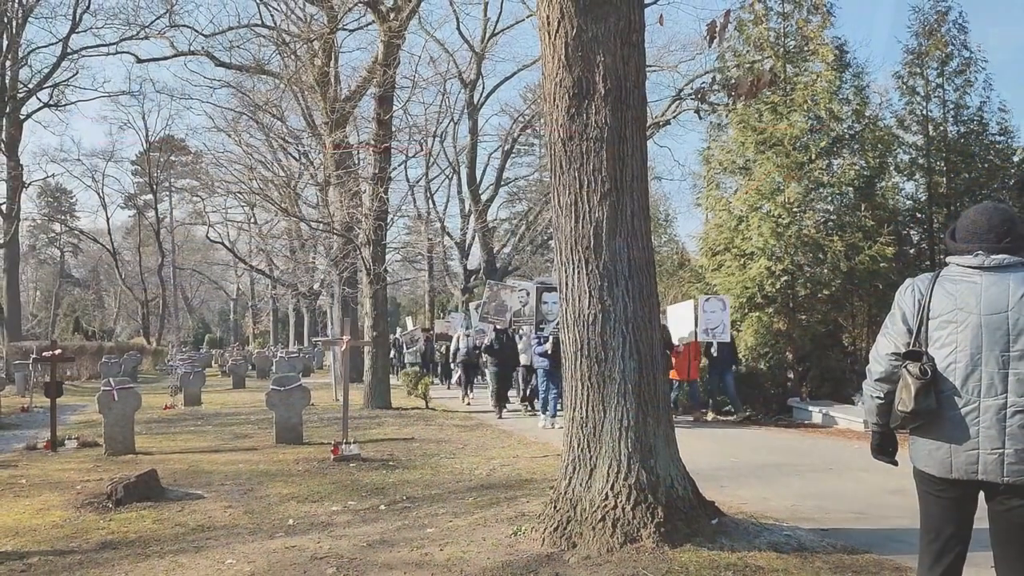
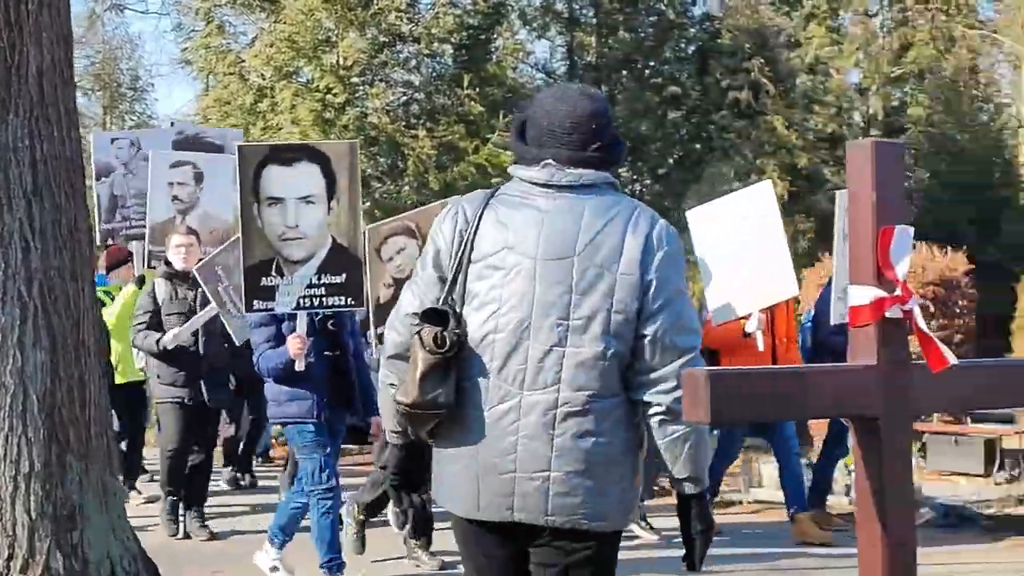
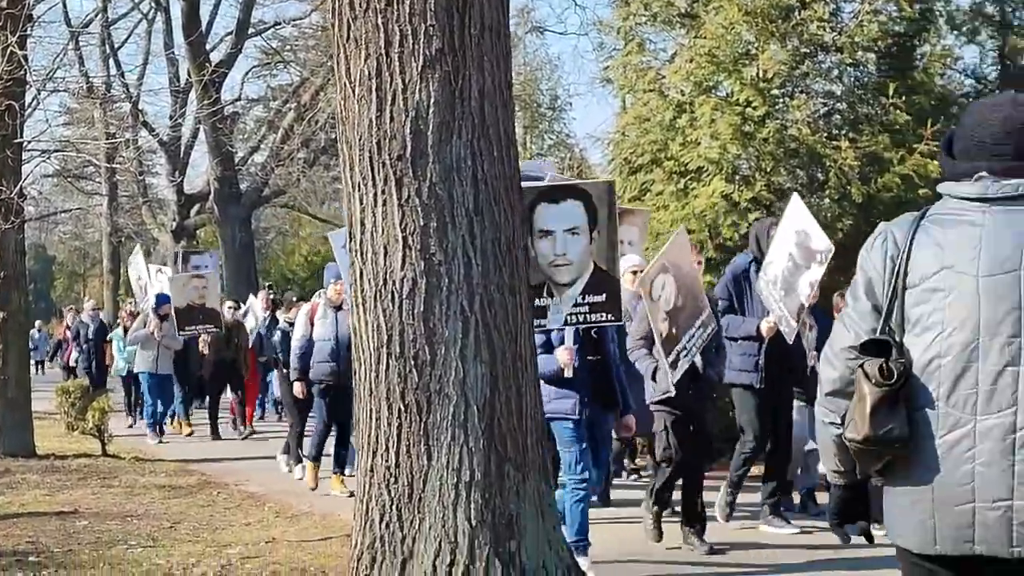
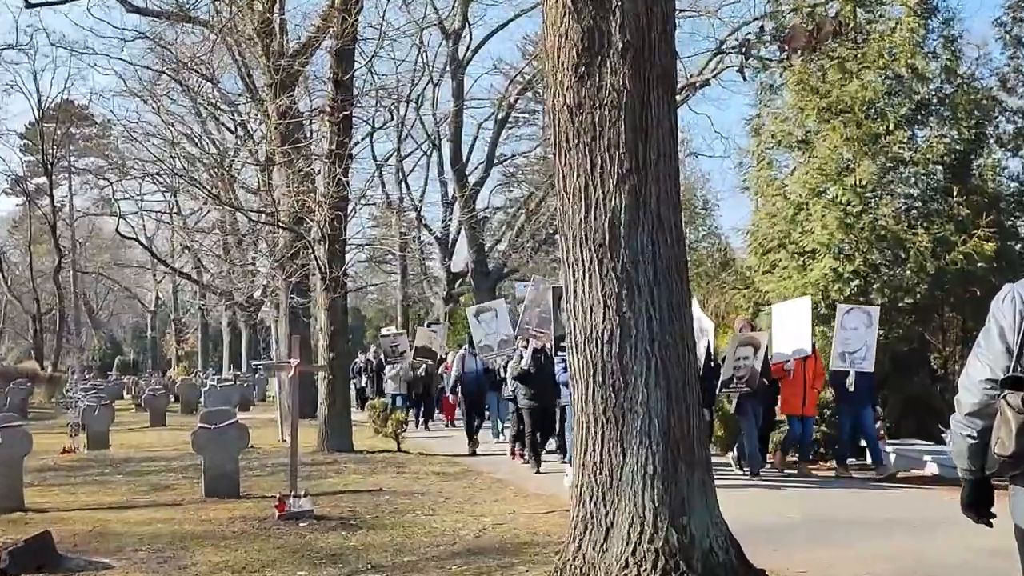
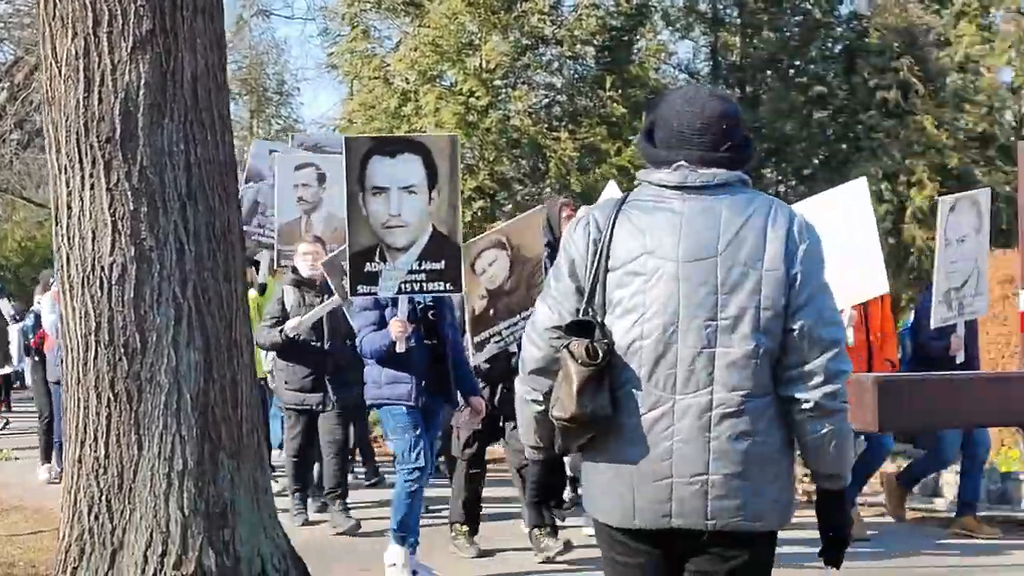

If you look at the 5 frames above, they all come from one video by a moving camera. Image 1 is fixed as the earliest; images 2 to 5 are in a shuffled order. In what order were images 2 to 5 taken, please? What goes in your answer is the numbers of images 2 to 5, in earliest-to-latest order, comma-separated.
4, 3, 5, 2
